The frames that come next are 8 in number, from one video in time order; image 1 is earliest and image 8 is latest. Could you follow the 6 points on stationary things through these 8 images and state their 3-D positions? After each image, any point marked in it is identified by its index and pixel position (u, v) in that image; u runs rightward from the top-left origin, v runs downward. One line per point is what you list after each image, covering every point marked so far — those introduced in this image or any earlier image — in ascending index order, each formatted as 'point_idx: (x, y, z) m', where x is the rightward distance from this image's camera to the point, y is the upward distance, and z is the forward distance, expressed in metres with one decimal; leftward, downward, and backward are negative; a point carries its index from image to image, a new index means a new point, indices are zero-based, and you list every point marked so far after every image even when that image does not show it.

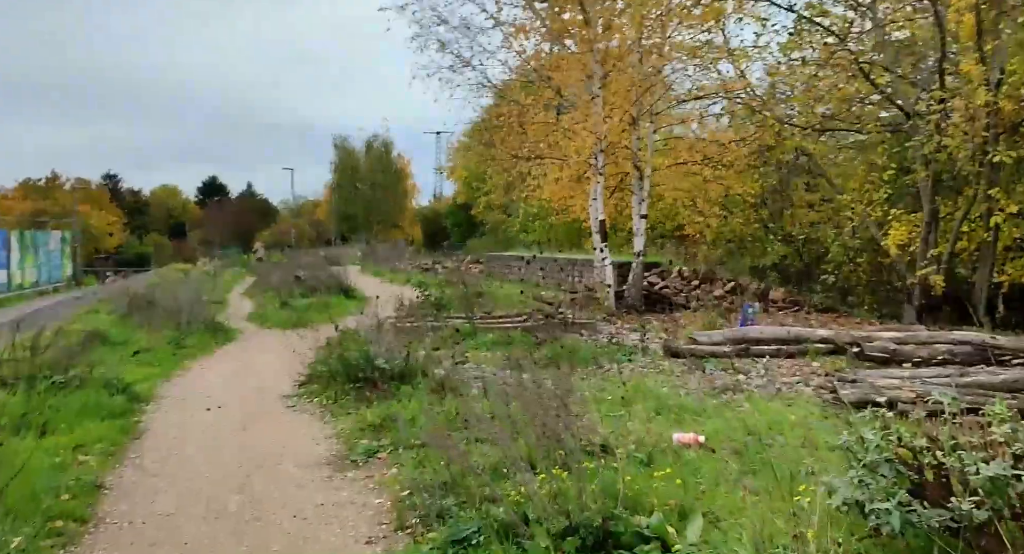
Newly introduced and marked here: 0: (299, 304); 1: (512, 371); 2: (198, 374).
0: (-4.6, -0.6, +19.7) m
1: (0.0, -1.1, +9.8) m
2: (-3.6, -1.1, +10.5) m
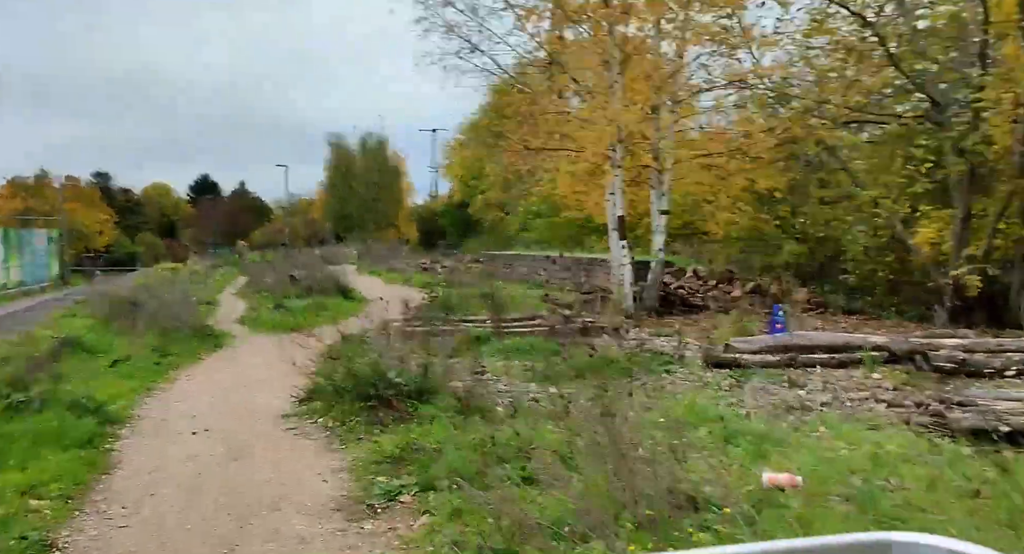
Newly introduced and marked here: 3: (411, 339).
0: (-4.4, -0.6, +18.5) m
1: (+0.2, -1.1, +8.7) m
2: (-3.4, -1.1, +9.4) m
3: (-1.3, -0.8, +11.5) m
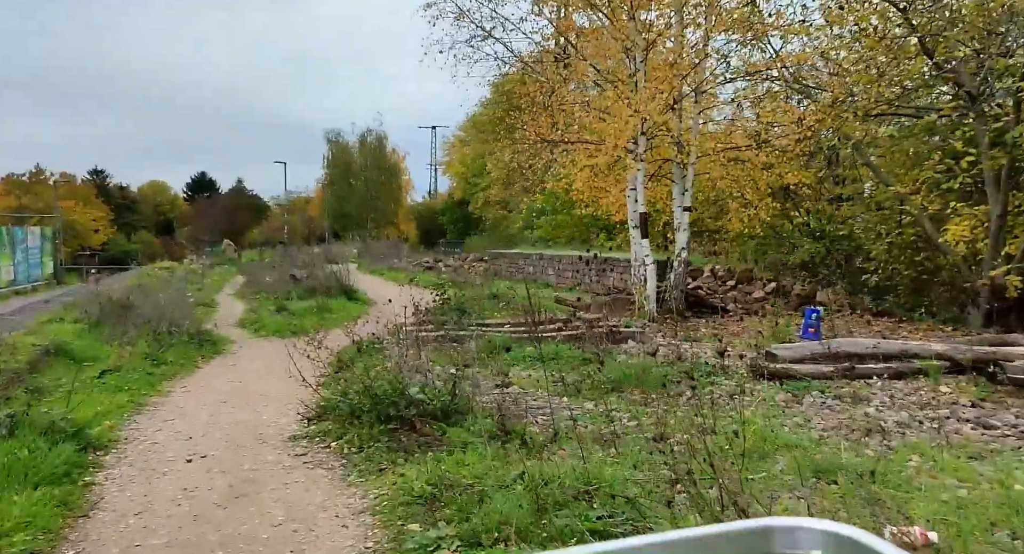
0: (-4.2, -0.6, +17.6) m
1: (+0.5, -1.1, +7.8) m
2: (-3.1, -1.2, +8.5) m
3: (-1.0, -0.9, +10.6) m
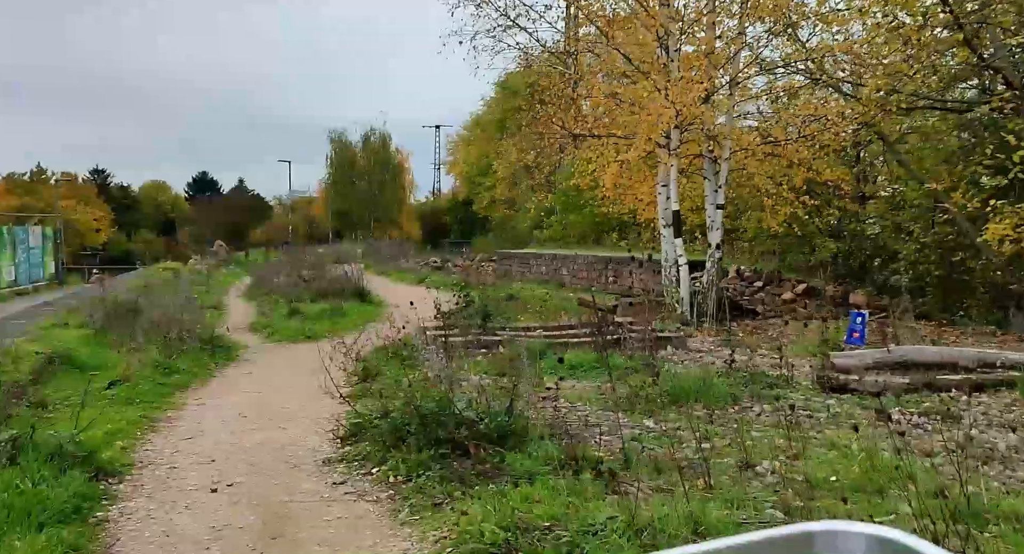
0: (-3.8, -0.6, +16.9) m
1: (+0.9, -1.1, +7.1) m
2: (-2.7, -1.2, +7.8) m
3: (-0.6, -0.9, +9.9) m
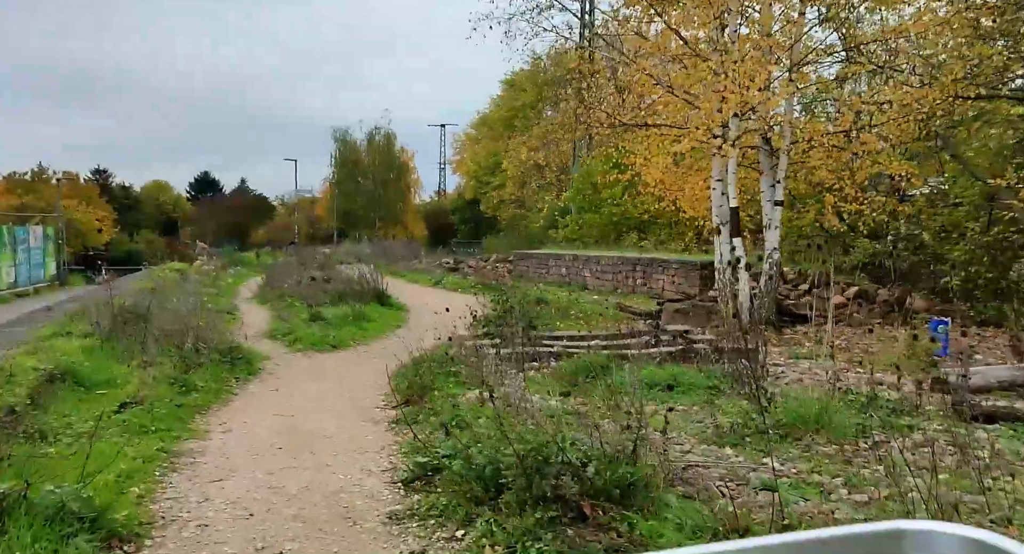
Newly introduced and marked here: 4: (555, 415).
0: (-3.1, -0.7, +15.7) m
1: (+1.5, -1.2, +5.9) m
2: (-2.1, -1.3, +6.6) m
3: (0.0, -0.9, +8.7) m
4: (+0.3, -1.0, +6.9) m
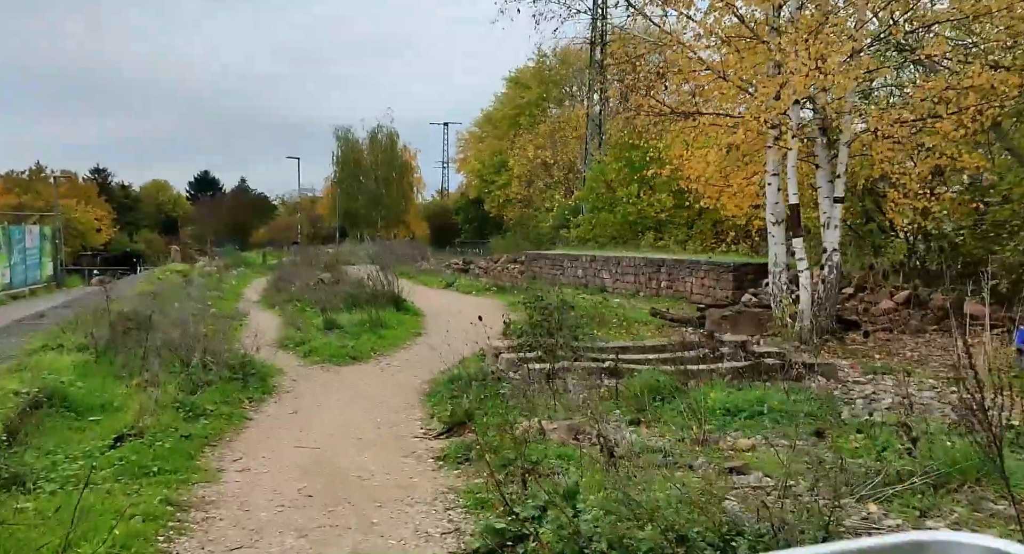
0: (-2.7, -0.7, +14.5) m
1: (+2.0, -1.2, +4.7) m
2: (-1.6, -1.3, +5.3) m
3: (+0.5, -1.0, +7.5) m
4: (+0.8, -1.1, +5.7) m
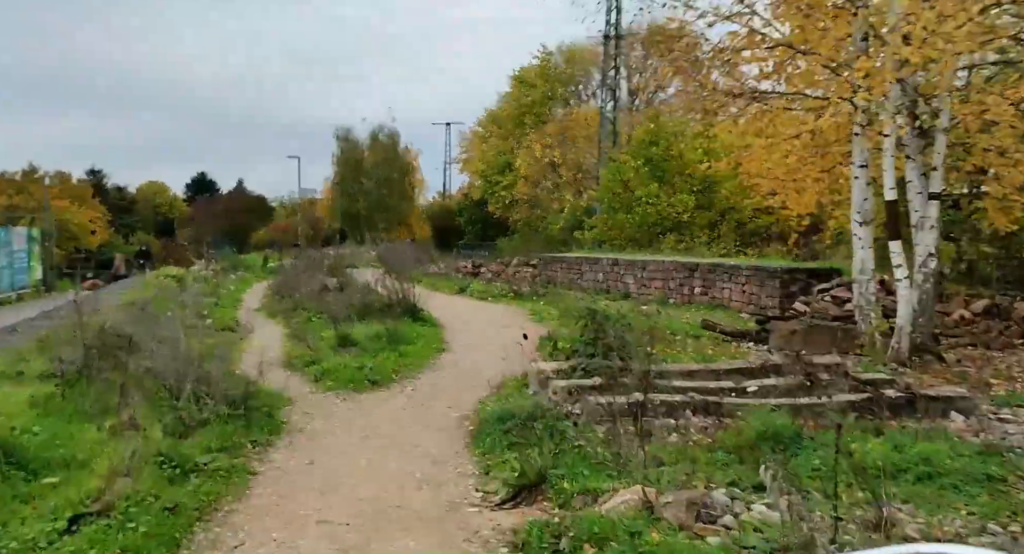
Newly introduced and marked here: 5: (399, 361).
0: (-2.1, -0.8, +12.7) m
1: (+2.5, -1.3, +2.9) m
2: (-1.1, -1.4, +3.6) m
3: (+1.0, -1.1, +5.7) m
4: (+1.4, -1.2, +3.9) m
5: (-1.4, -1.0, +11.5) m
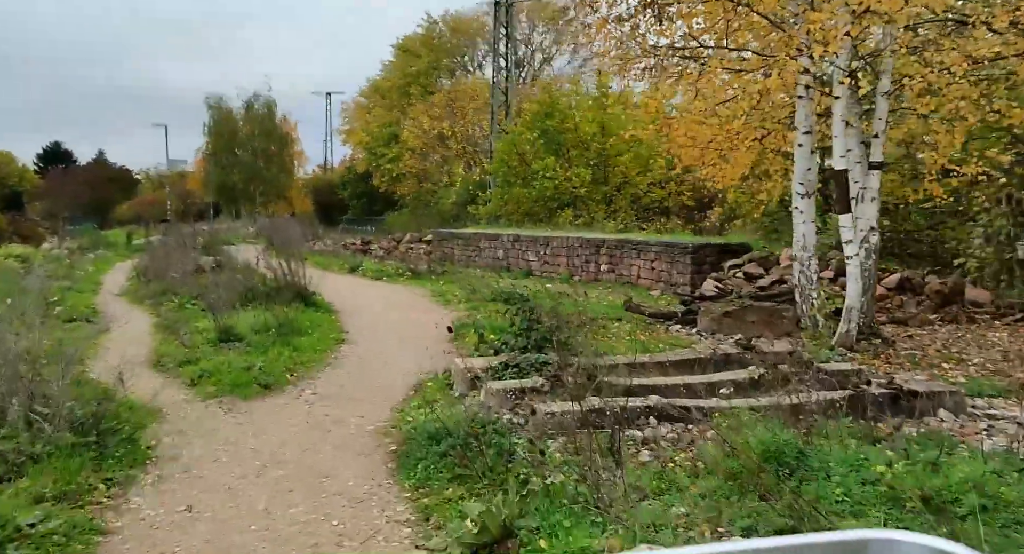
0: (-3.2, -0.6, +11.0) m
1: (+2.6, -1.3, +1.9) m
2: (-1.0, -1.5, +2.1) m
3: (+0.8, -1.1, +4.5) m
4: (+1.3, -1.2, +2.7) m
5: (-2.4, -0.8, +9.9) m
